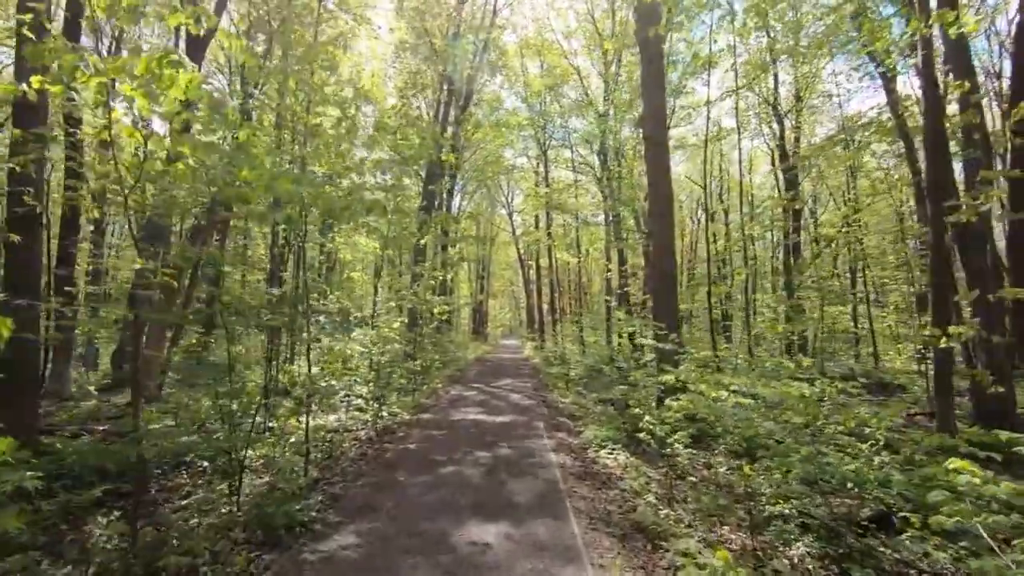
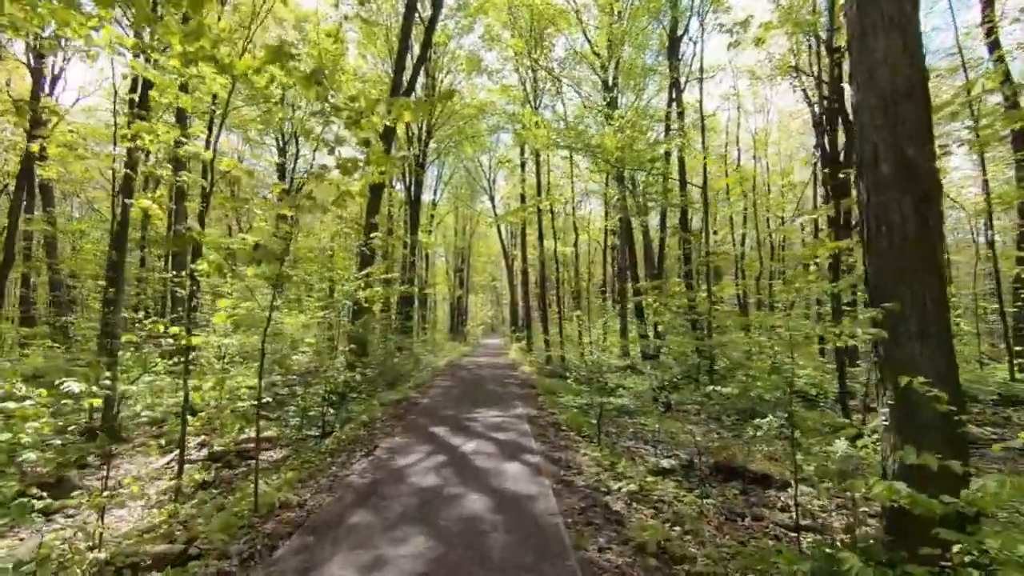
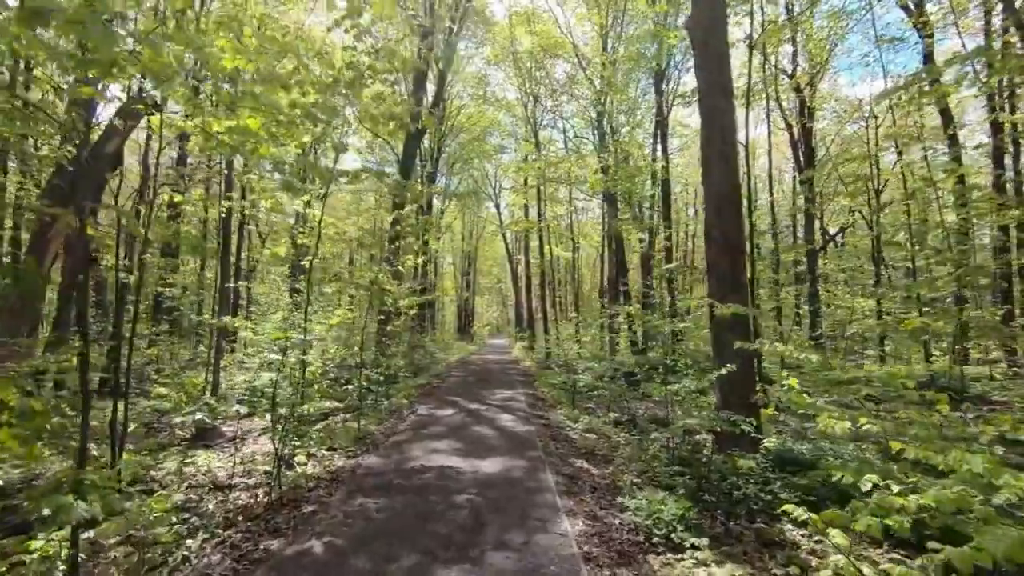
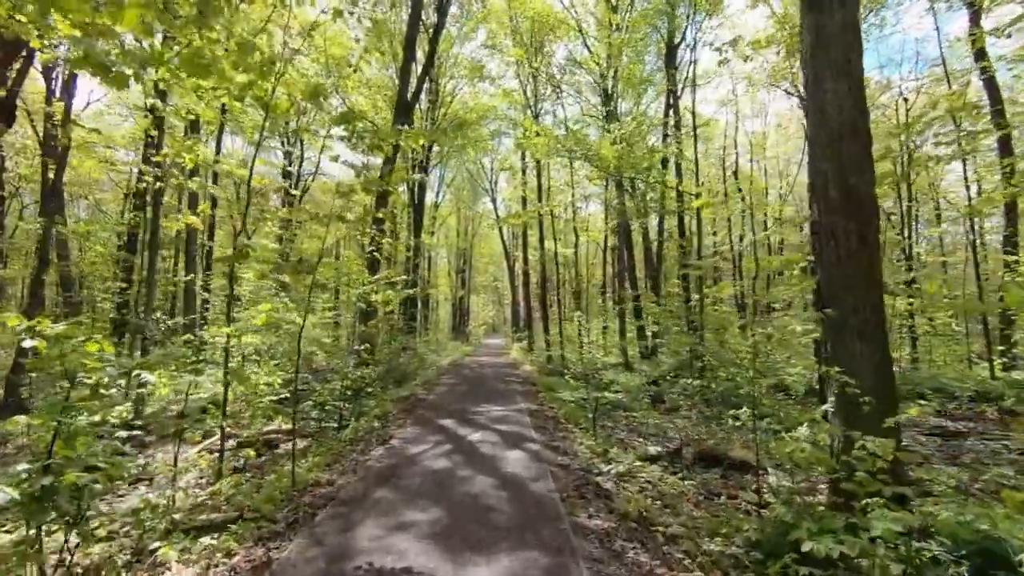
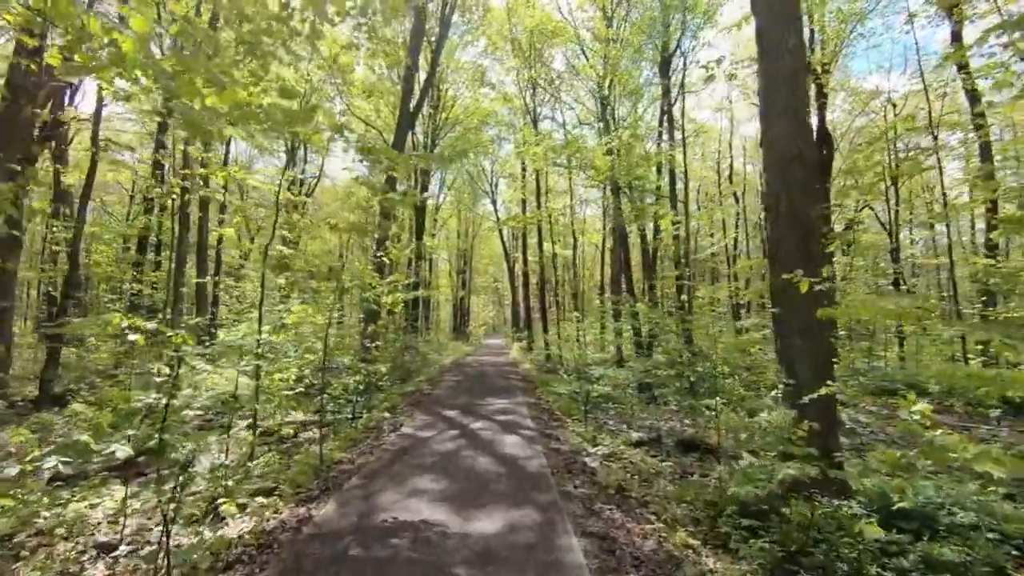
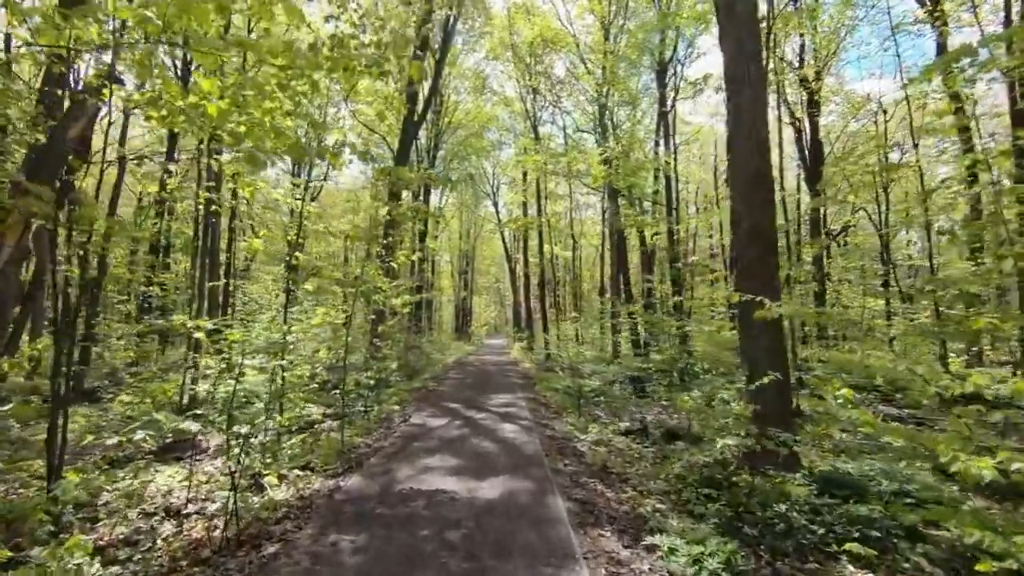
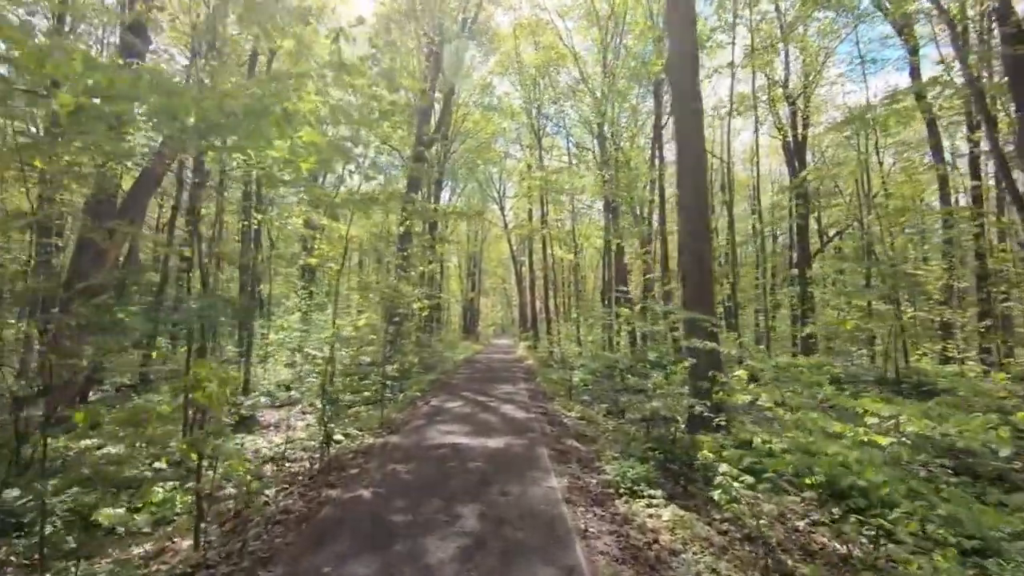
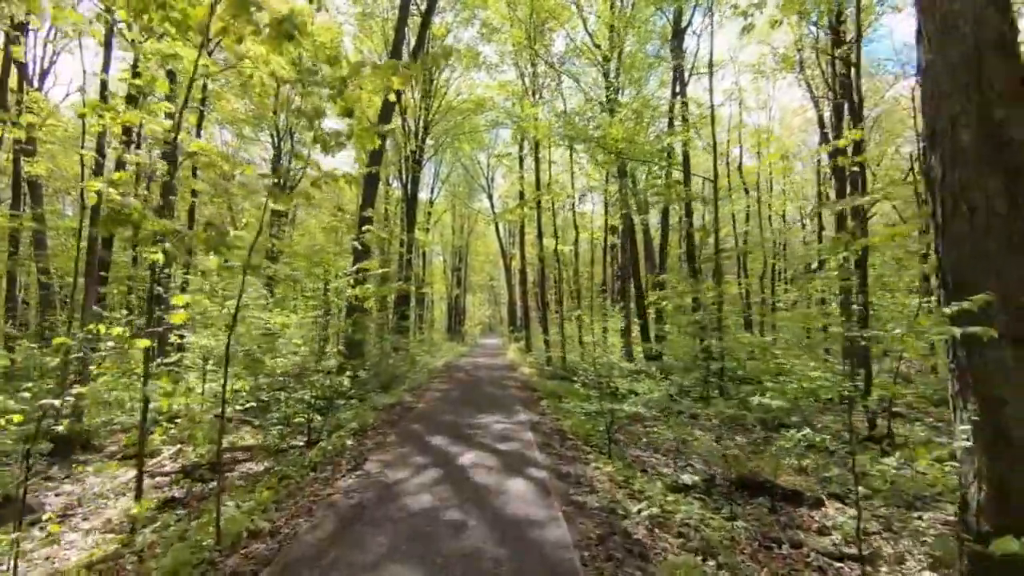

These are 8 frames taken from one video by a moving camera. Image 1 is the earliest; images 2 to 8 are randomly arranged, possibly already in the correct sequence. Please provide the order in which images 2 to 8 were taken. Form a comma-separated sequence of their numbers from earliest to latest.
7, 3, 6, 5, 4, 2, 8
